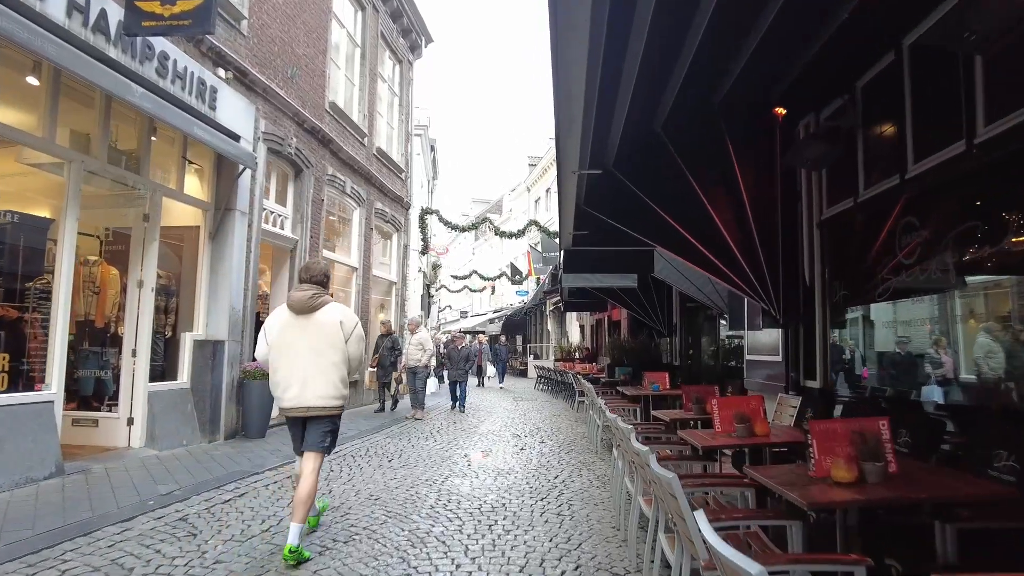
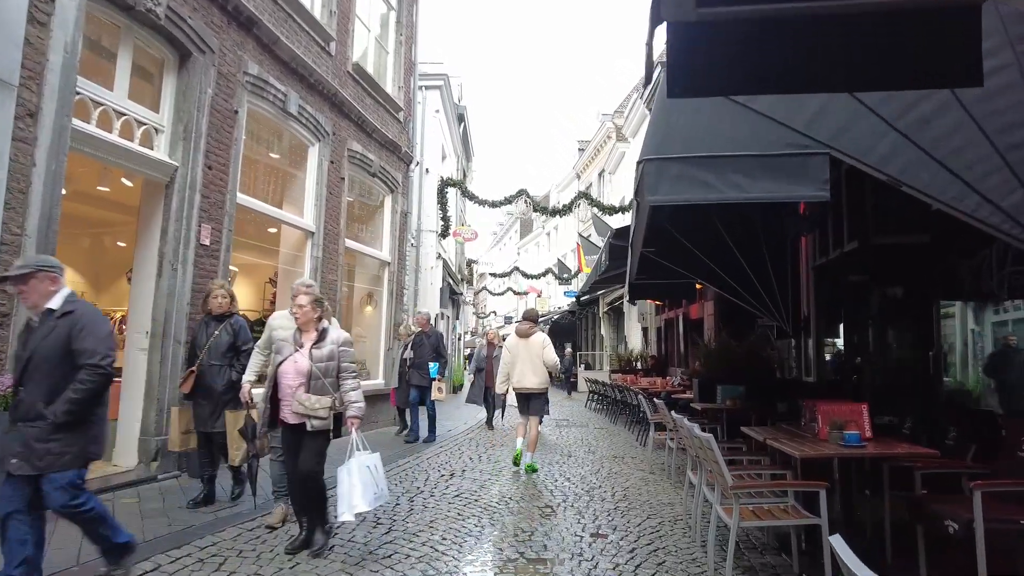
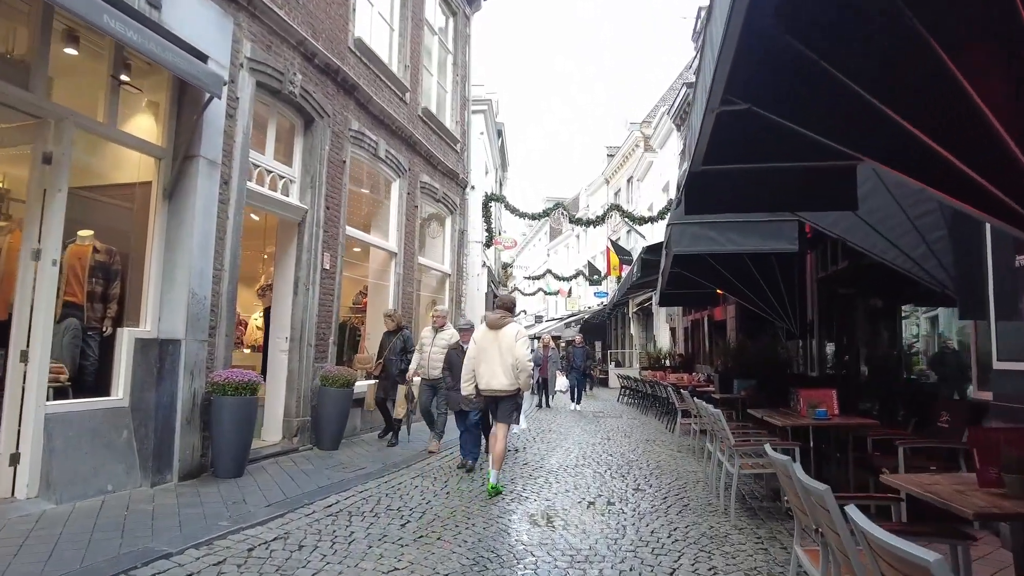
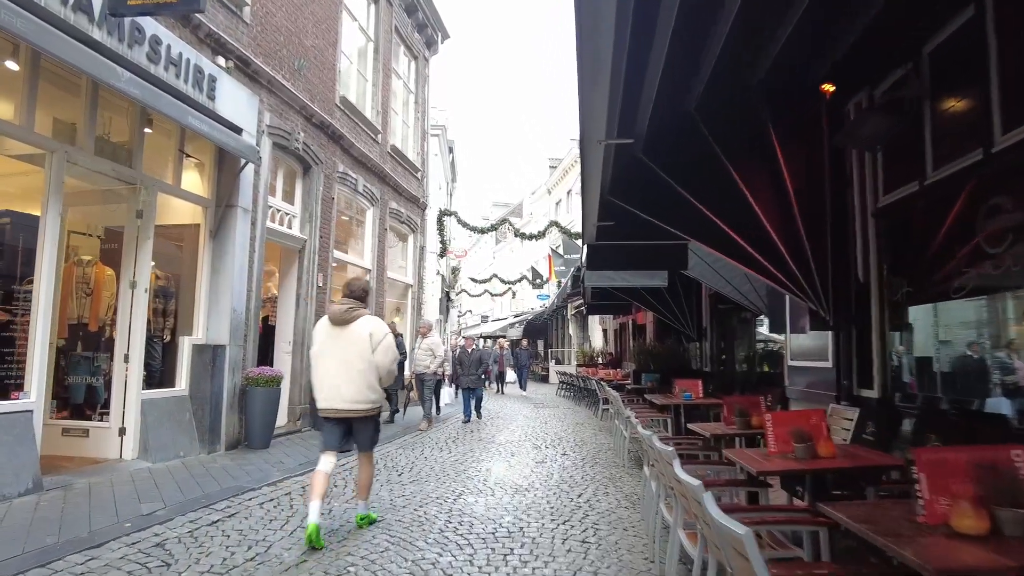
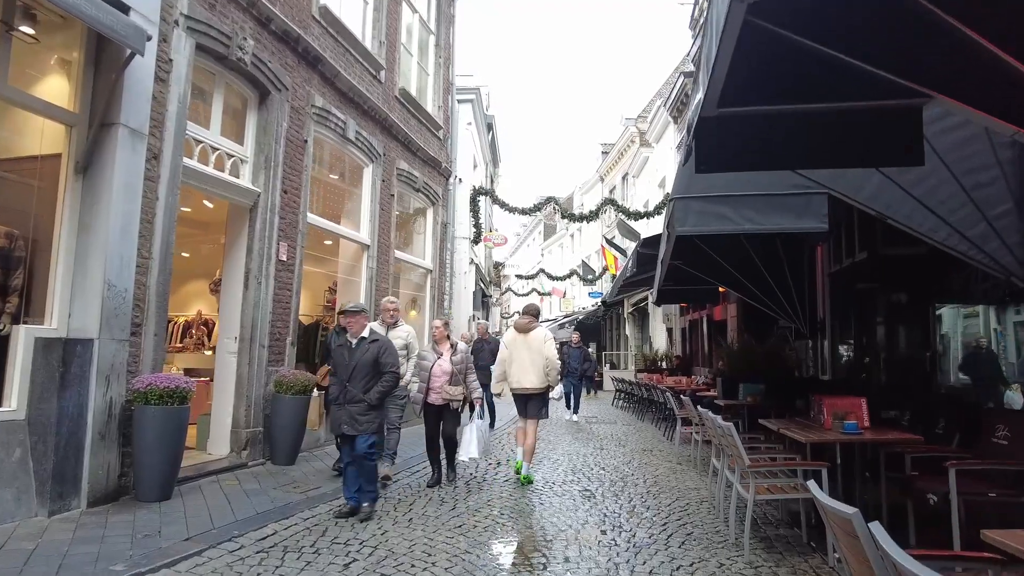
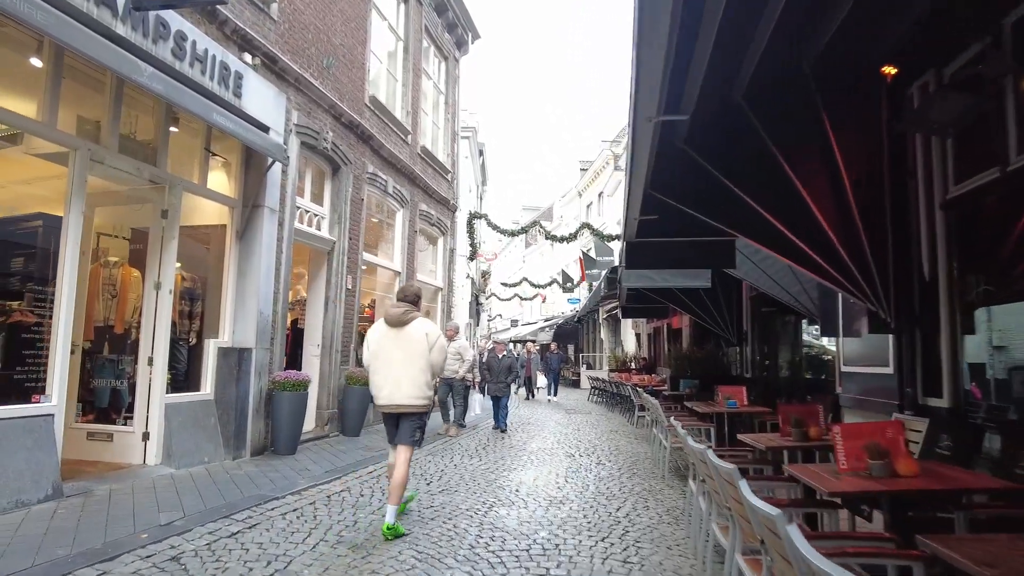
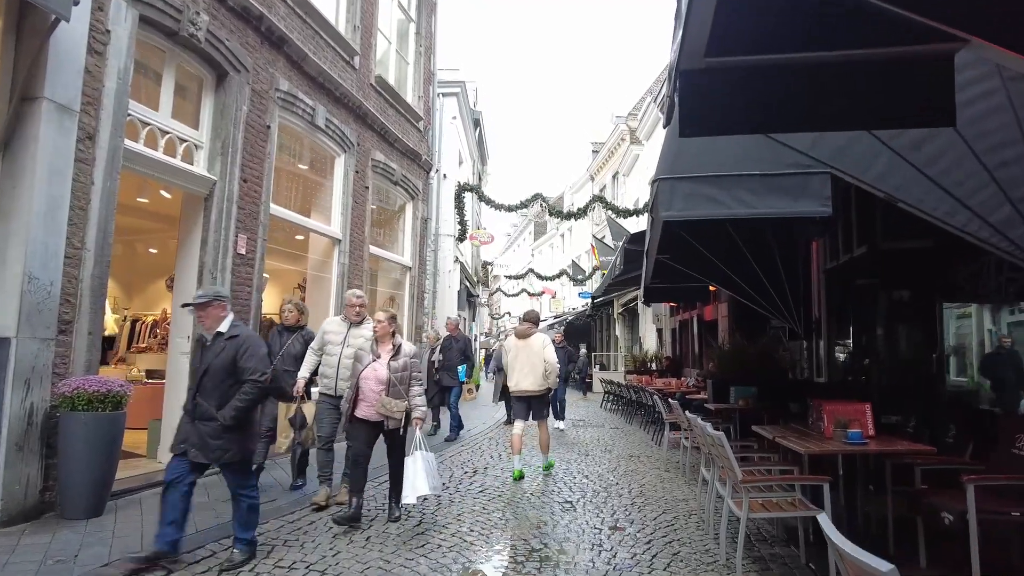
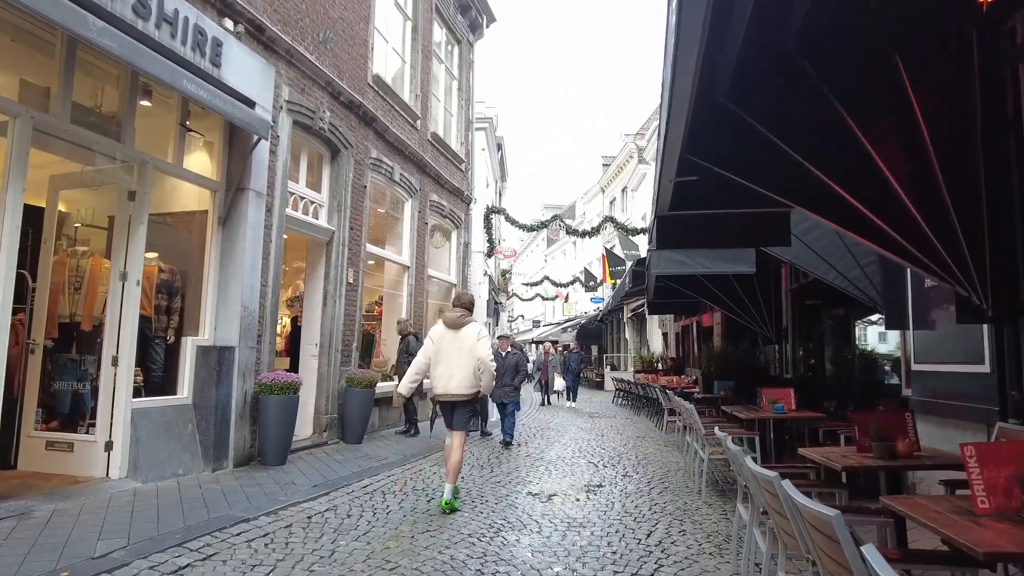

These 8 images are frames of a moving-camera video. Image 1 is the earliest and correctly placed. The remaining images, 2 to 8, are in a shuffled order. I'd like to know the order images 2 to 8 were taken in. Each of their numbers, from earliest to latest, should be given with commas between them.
4, 6, 8, 3, 5, 7, 2
